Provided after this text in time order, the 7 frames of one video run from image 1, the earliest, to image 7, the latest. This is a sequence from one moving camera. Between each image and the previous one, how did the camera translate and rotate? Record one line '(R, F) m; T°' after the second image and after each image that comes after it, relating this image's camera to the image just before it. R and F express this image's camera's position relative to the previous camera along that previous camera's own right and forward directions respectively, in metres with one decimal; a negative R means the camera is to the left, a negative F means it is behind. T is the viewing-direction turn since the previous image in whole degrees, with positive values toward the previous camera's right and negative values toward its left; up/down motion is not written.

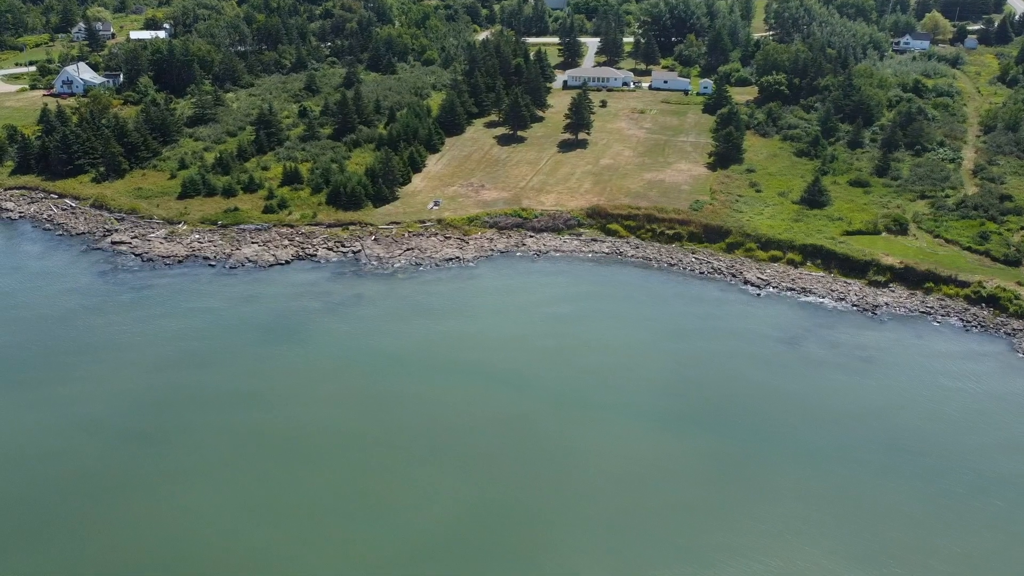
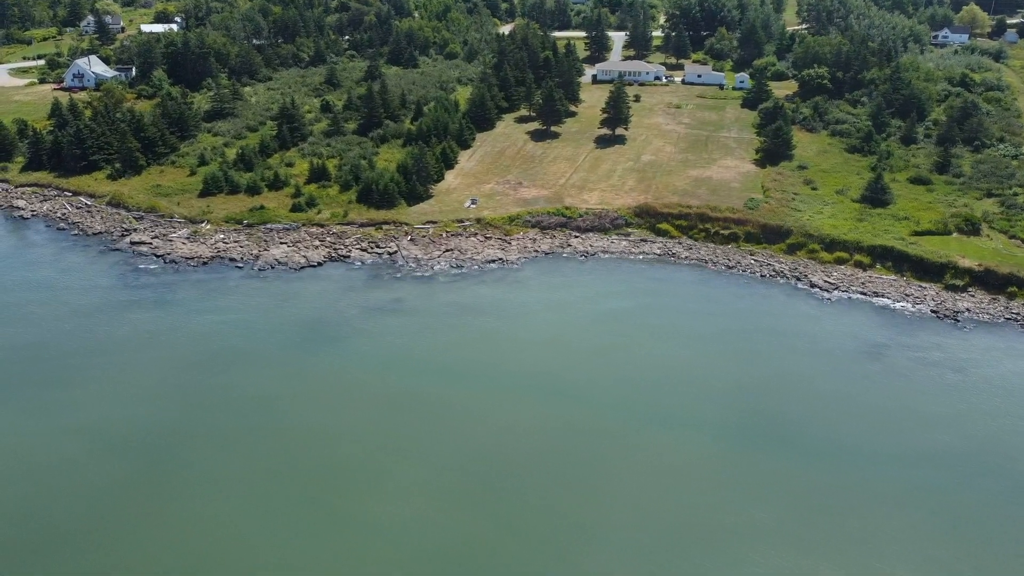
(-2.2, +2.6) m; 0°
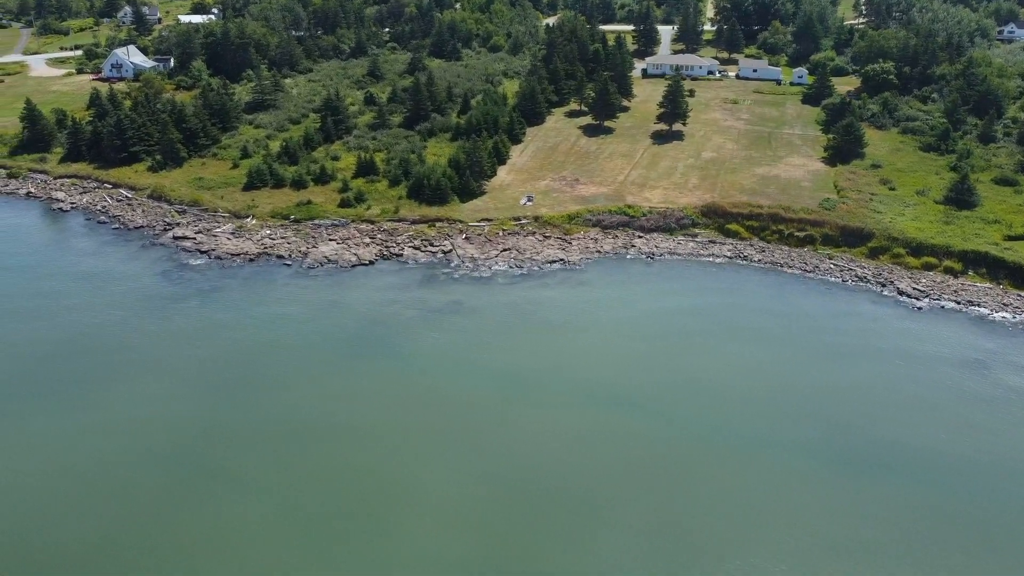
(-1.8, +2.1) m; -2°
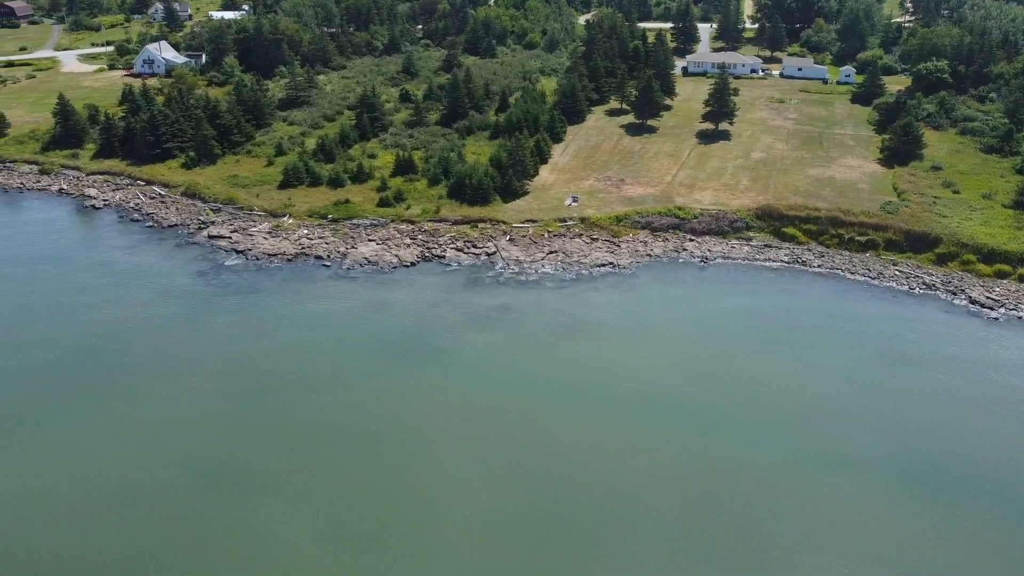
(-1.2, +1.5) m; -1°
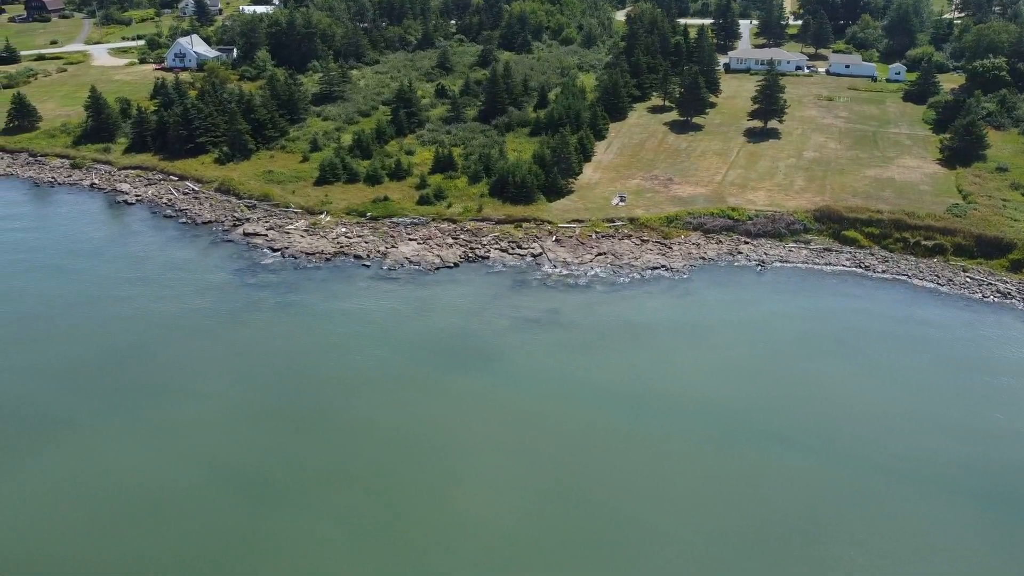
(-1.1, +1.5) m; -1°
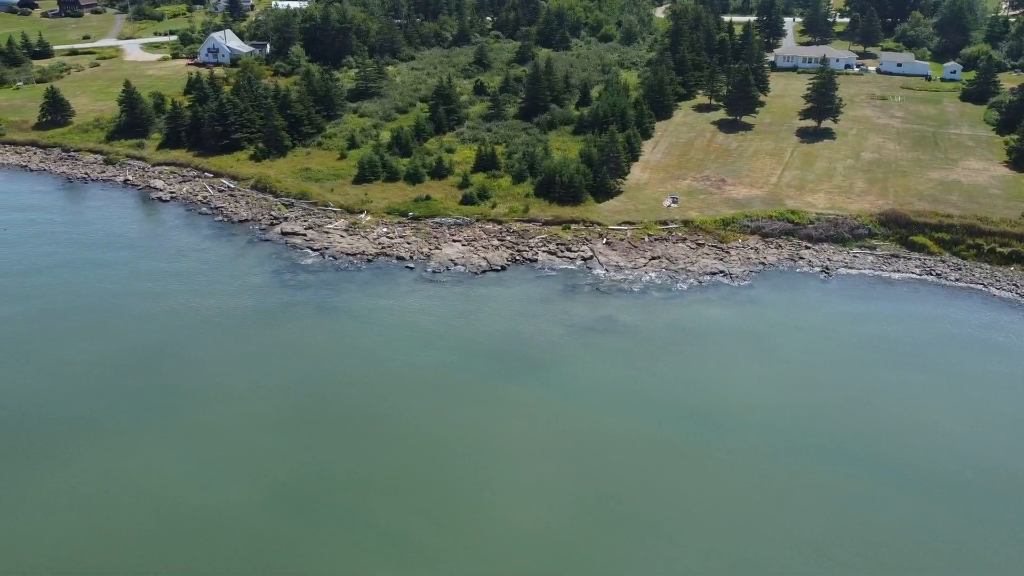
(-1.1, +1.5) m; -1°
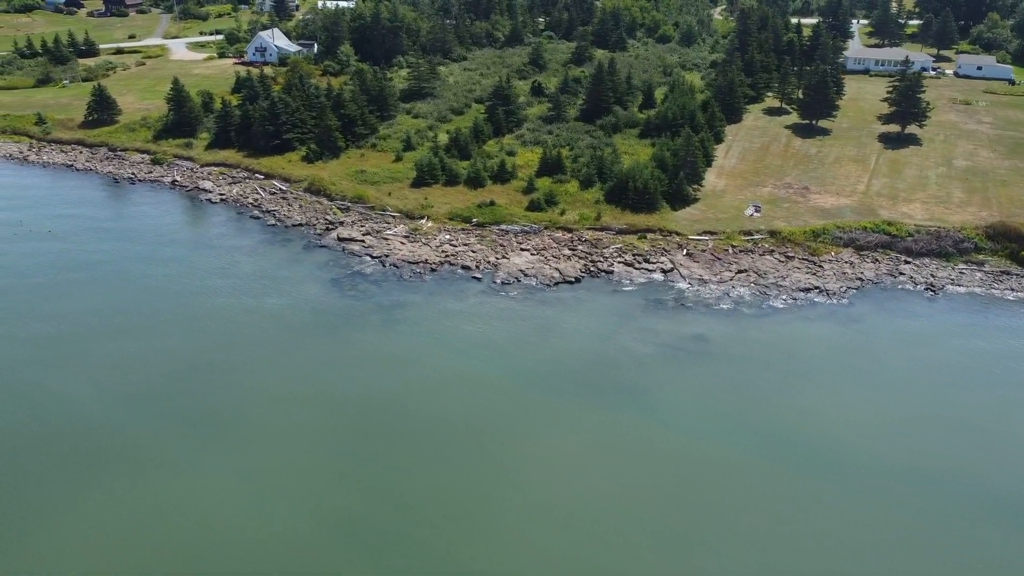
(-1.7, +2.2) m; -2°
